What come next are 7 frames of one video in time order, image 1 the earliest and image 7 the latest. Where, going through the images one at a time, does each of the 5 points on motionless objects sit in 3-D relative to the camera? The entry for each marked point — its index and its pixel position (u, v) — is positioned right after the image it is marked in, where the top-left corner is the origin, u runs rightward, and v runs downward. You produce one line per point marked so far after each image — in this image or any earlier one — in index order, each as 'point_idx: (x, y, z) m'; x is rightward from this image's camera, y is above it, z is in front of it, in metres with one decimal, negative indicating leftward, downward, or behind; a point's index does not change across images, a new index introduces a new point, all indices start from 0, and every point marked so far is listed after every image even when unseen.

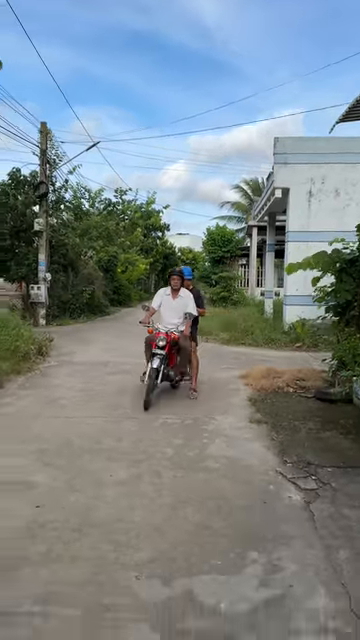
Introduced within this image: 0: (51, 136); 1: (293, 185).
0: (-4.0, +5.8, +14.8) m
1: (+2.7, +3.3, +11.4) m
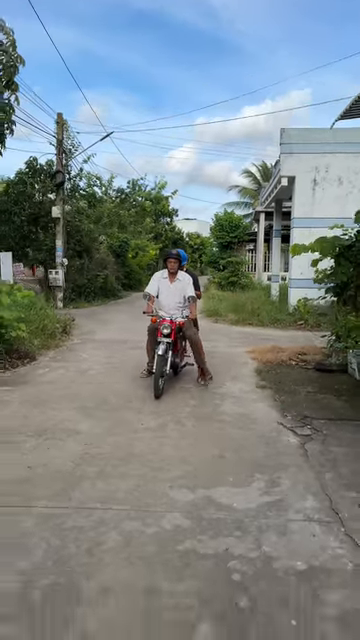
0: (-3.7, +6.3, +15.4) m
1: (+3.0, +3.7, +12.0) m
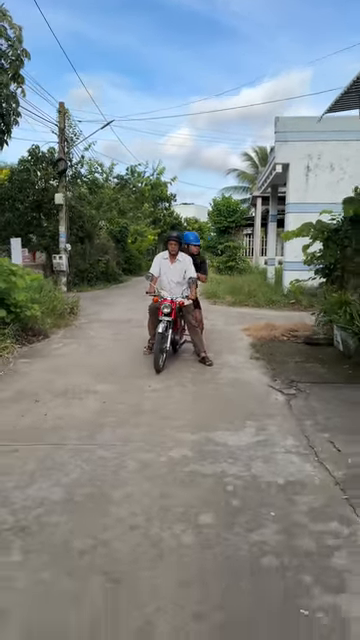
0: (-3.8, +6.9, +15.9) m
1: (+3.0, +4.2, +12.6) m
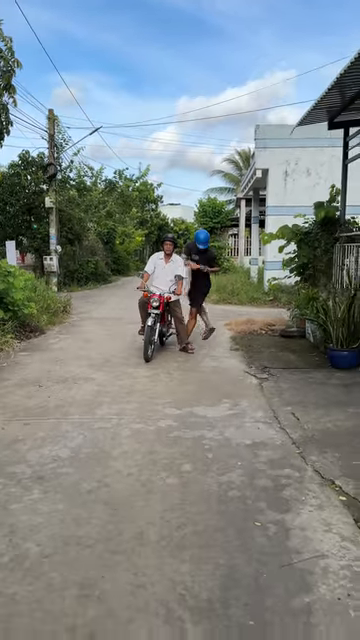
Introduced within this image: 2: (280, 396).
0: (-4.3, +6.9, +16.5) m
1: (+2.6, +4.3, +13.4) m
2: (+1.1, -0.8, +5.1) m
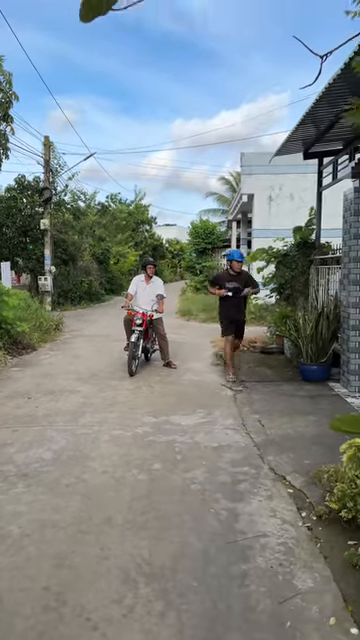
0: (-4.6, +6.3, +17.2) m
1: (+2.3, +3.8, +14.0) m
2: (+0.8, -1.0, +5.5) m
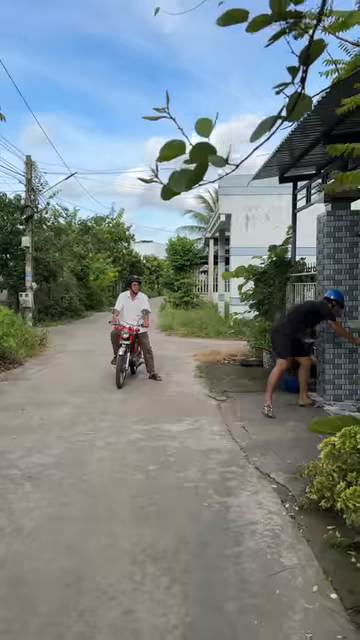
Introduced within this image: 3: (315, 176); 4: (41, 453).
0: (-5.4, +5.7, +17.5) m
1: (+1.7, +3.4, +14.6) m
2: (+0.7, -1.2, +5.9) m
3: (+2.4, +2.6, +8.5) m
4: (-1.3, -1.3, +4.6) m
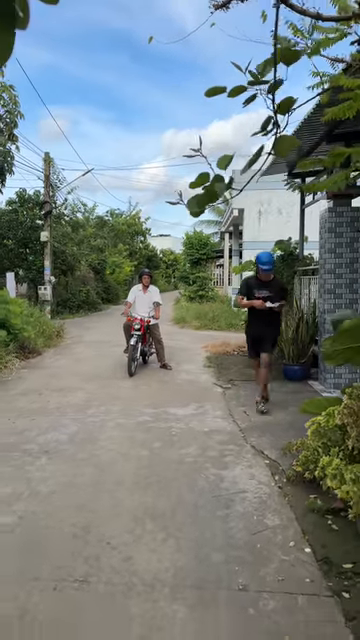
0: (-4.8, +6.0, +18.0) m
1: (+2.1, +3.6, +14.9) m
2: (+0.8, -1.1, +6.3) m
3: (+2.6, +2.7, +8.7) m
4: (-1.3, -1.2, +5.0) m
